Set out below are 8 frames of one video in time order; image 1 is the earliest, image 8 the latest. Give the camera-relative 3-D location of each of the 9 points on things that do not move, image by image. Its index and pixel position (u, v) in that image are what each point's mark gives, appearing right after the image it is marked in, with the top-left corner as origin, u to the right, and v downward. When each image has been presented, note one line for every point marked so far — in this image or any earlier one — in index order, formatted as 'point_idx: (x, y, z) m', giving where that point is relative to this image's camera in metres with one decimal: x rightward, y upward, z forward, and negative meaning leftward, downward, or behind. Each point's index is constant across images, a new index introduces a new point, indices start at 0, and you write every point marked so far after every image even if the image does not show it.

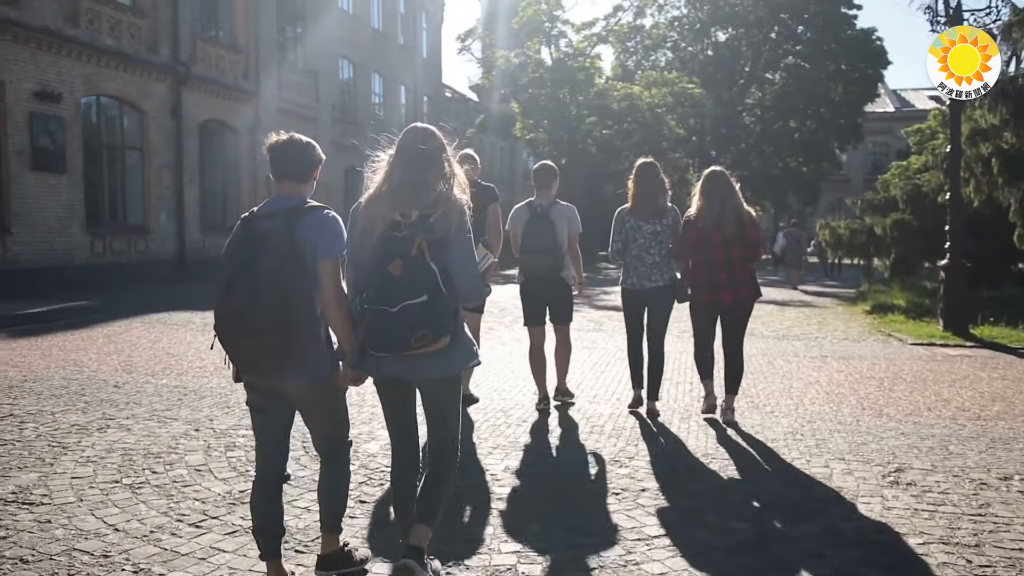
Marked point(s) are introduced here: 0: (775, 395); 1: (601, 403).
0: (+2.1, -0.9, +7.6) m
1: (+0.7, -0.9, +7.6) m
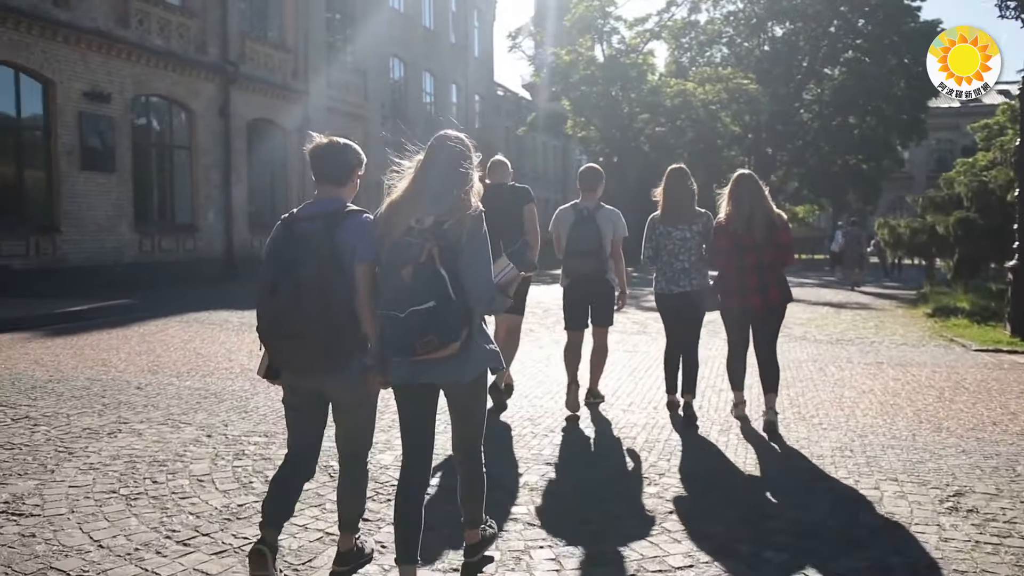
0: (+2.3, -0.9, +7.1) m
1: (+0.9, -1.0, +7.1) m
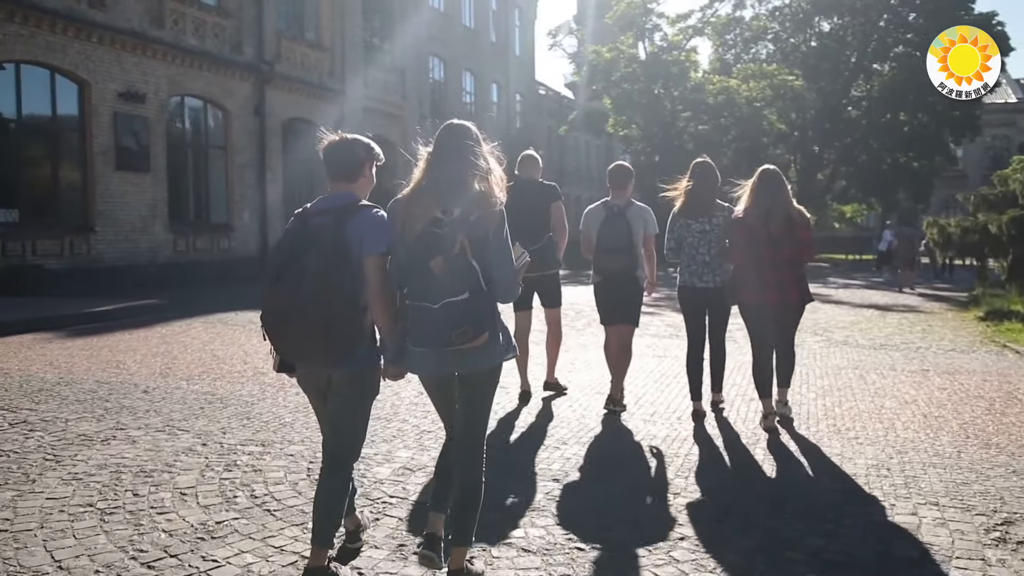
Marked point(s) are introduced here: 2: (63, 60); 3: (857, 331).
0: (+2.4, -0.9, +6.6) m
1: (+1.0, -1.0, +6.7) m
2: (-8.3, +4.2, +17.6) m
3: (+4.3, -0.5, +11.7) m
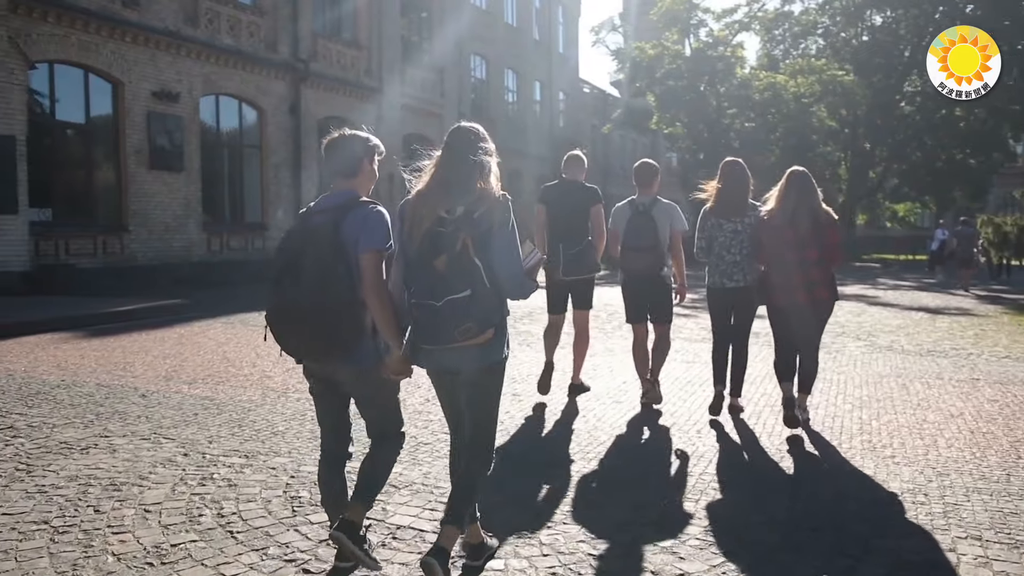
0: (+2.4, -0.9, +6.0) m
1: (+1.1, -1.0, +6.2) m
2: (-7.7, +4.2, +17.6) m
3: (+4.5, -0.6, +11.0) m
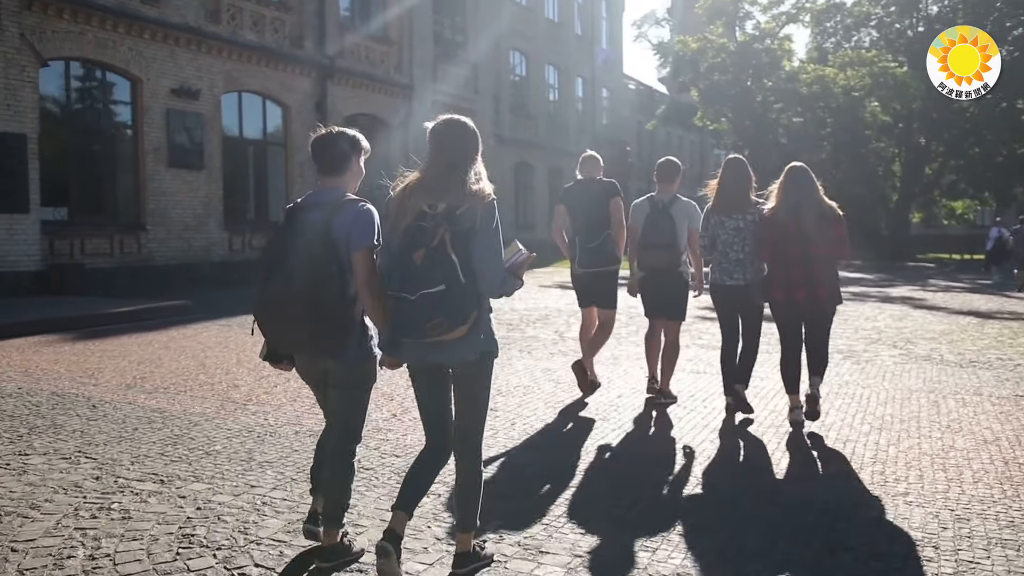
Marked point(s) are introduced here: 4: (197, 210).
0: (+2.2, -0.9, +5.1) m
1: (+0.9, -1.0, +5.4) m
2: (-7.2, +4.2, +17.3) m
3: (+4.6, -0.6, +10.0) m
4: (-6.3, +1.6, +19.2) m
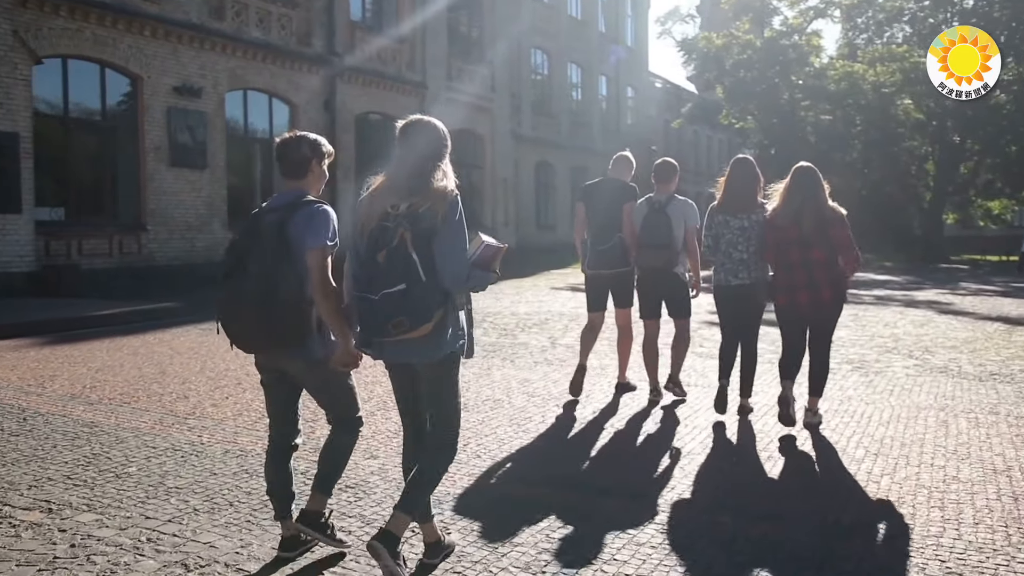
0: (+1.9, -1.0, +4.4) m
1: (+0.6, -1.0, +4.8) m
2: (-7.1, +4.2, +16.9) m
3: (+4.4, -0.6, +9.2) m
4: (-6.2, +1.5, +18.8) m
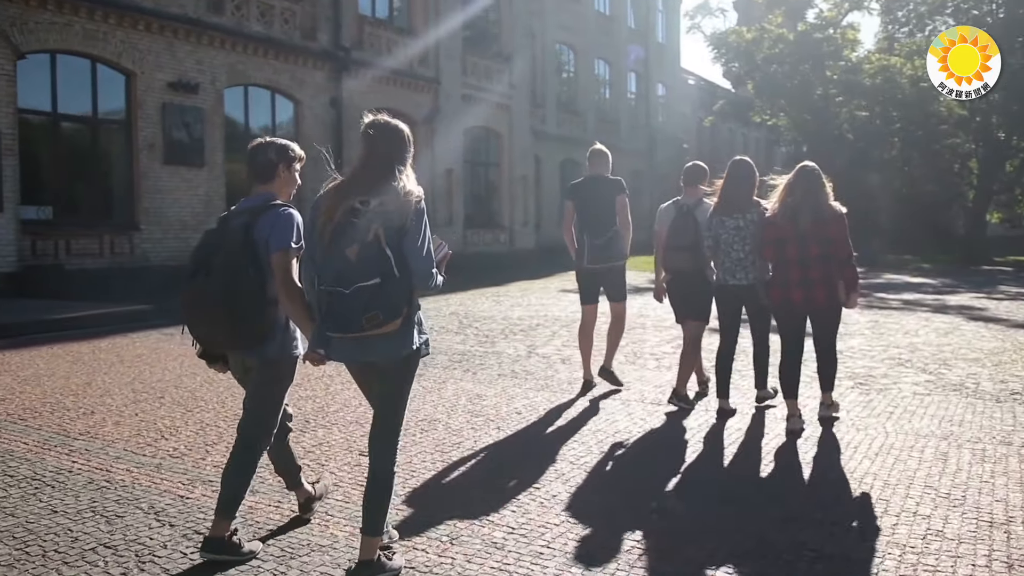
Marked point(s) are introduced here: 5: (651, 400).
0: (+1.4, -1.0, +3.5) m
1: (+0.1, -1.1, +3.9) m
2: (-7.0, +4.2, +16.4) m
3: (+4.2, -0.7, +8.2) m
4: (-6.0, +1.5, +18.2) m
5: (+1.1, -0.8, +7.1) m
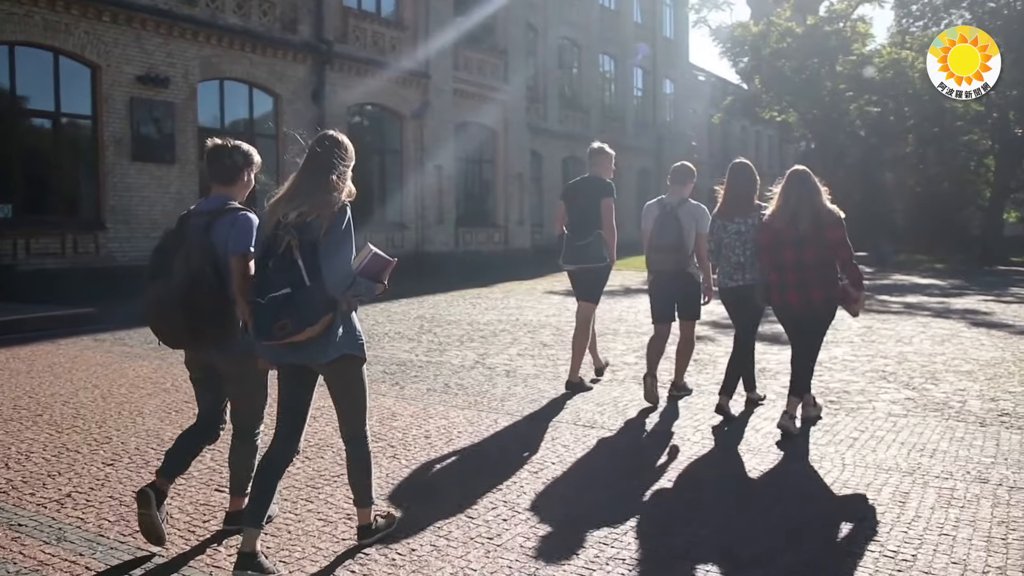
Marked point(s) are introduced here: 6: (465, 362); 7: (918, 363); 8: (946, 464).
0: (+0.8, -1.0, +2.7) m
1: (-0.5, -1.1, +3.1) m
2: (-7.4, +4.1, +15.7) m
3: (+3.7, -0.7, +7.3) m
4: (-6.3, +1.5, +17.5) m
5: (+0.6, -0.8, +6.3) m
6: (-0.4, -0.6, +8.3) m
7: (+3.6, -0.7, +8.4) m
8: (+2.3, -0.9, +4.9) m
